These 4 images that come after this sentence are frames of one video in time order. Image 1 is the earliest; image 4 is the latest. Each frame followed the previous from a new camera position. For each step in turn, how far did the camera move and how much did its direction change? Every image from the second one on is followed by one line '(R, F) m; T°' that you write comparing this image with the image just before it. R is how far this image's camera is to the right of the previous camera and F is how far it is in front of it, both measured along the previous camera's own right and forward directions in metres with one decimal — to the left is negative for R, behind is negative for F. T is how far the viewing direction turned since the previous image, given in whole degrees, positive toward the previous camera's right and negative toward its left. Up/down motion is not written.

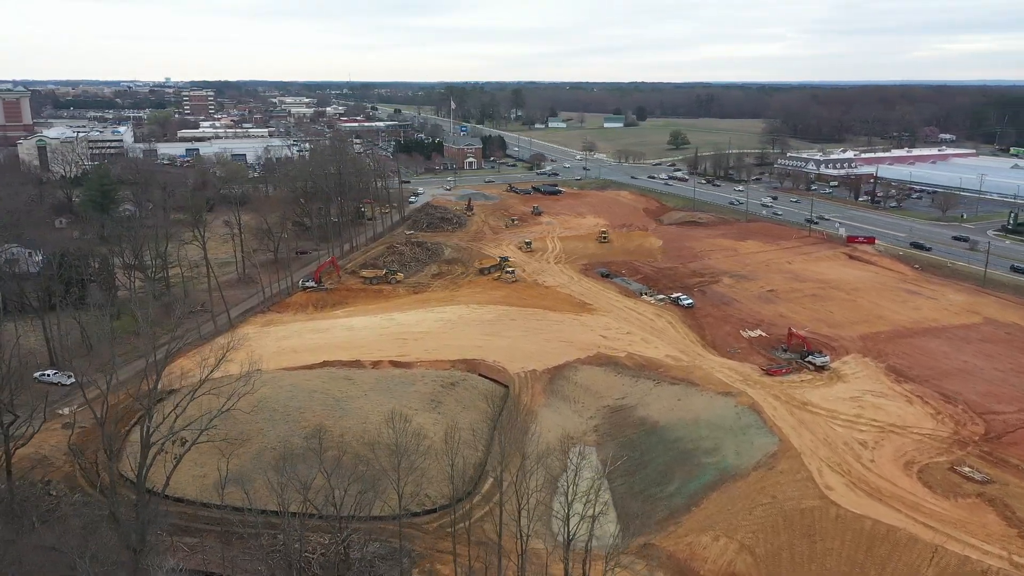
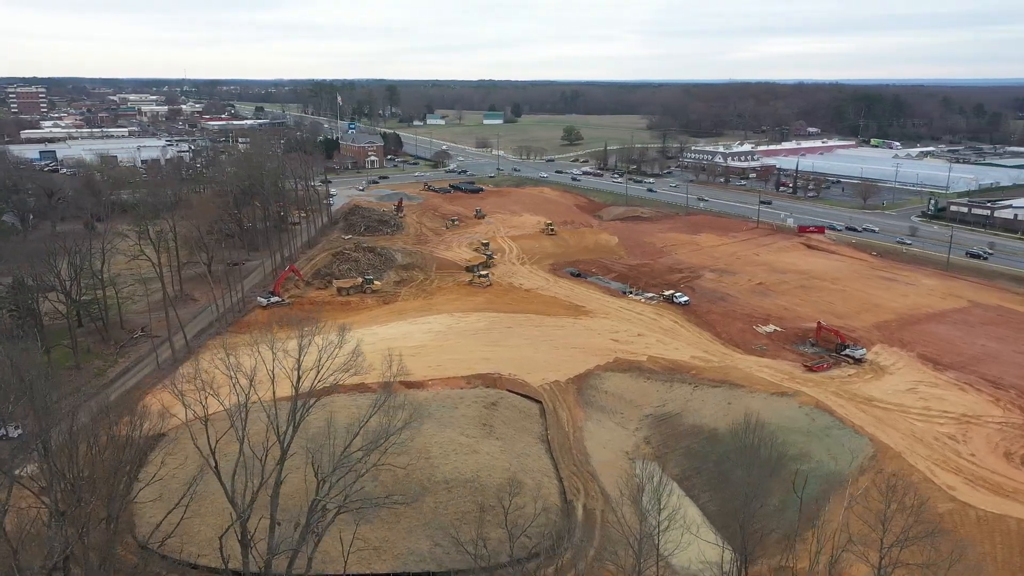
(-5.4, +2.8) m; +10°
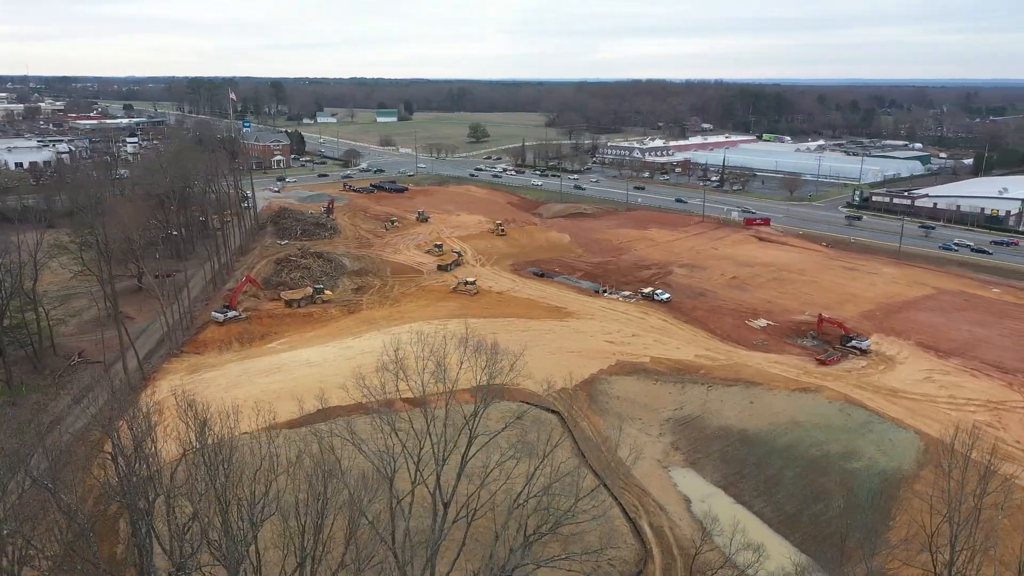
(-3.9, +2.0) m; +9°
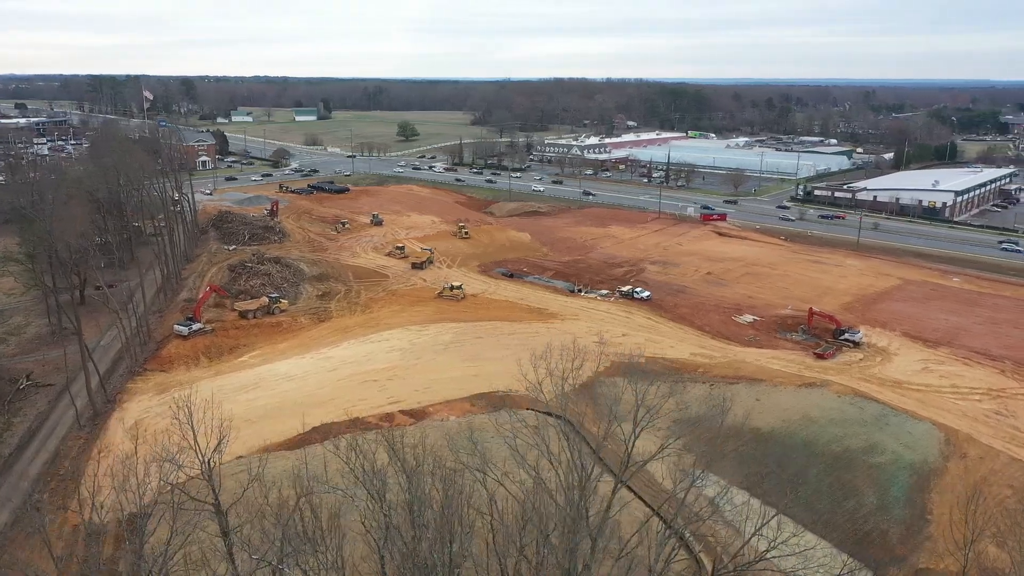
(-2.5, +1.2) m; +6°
